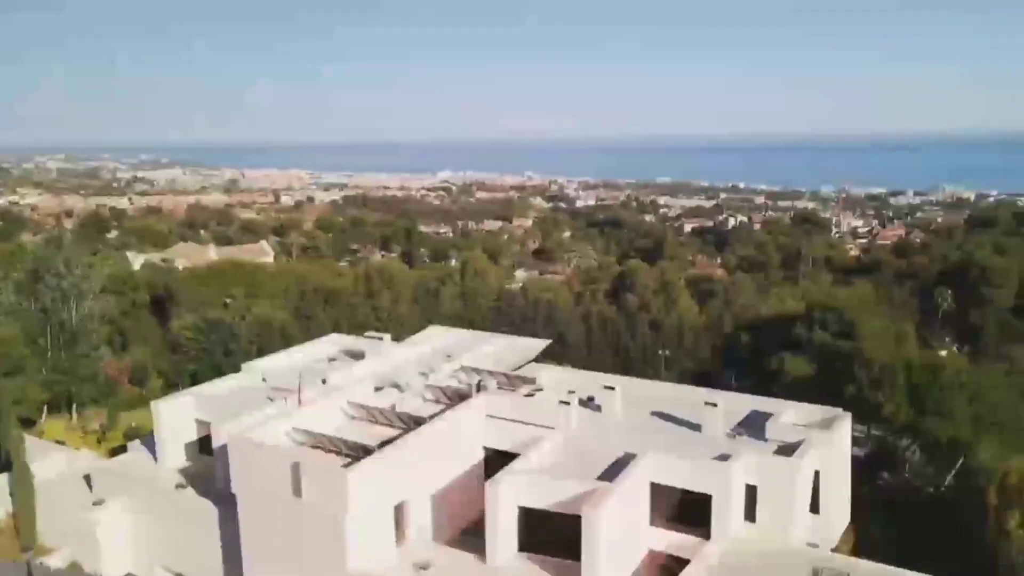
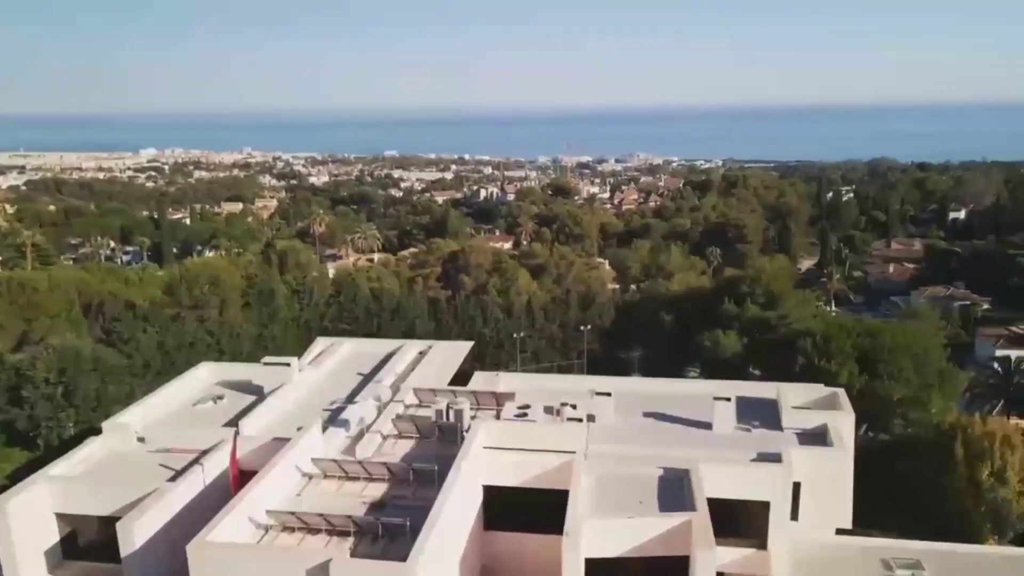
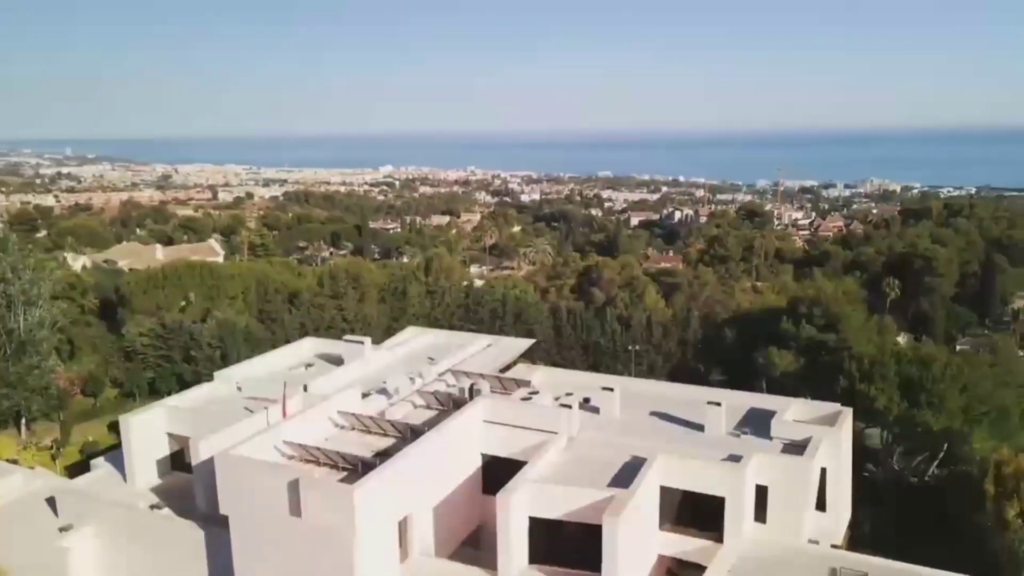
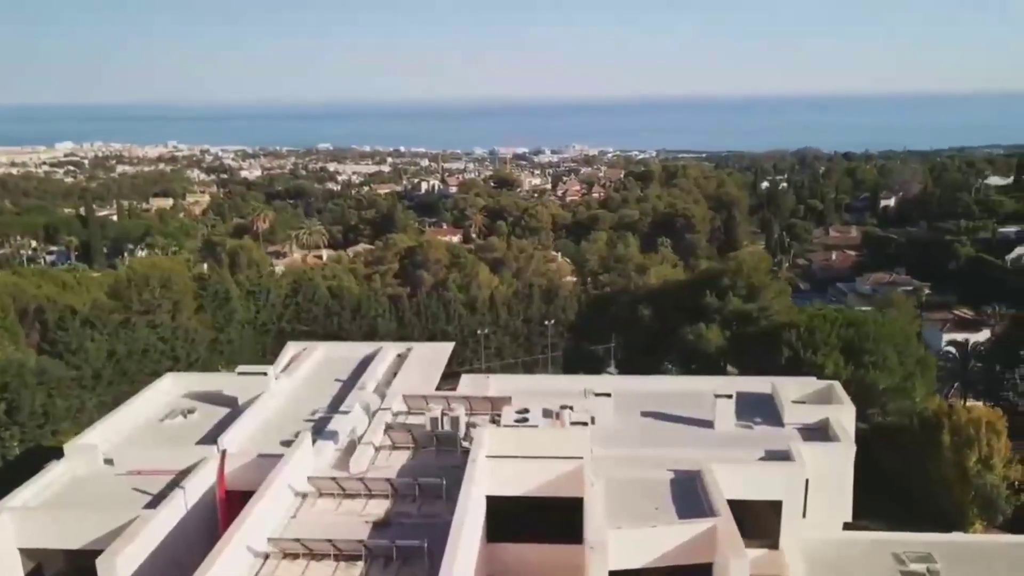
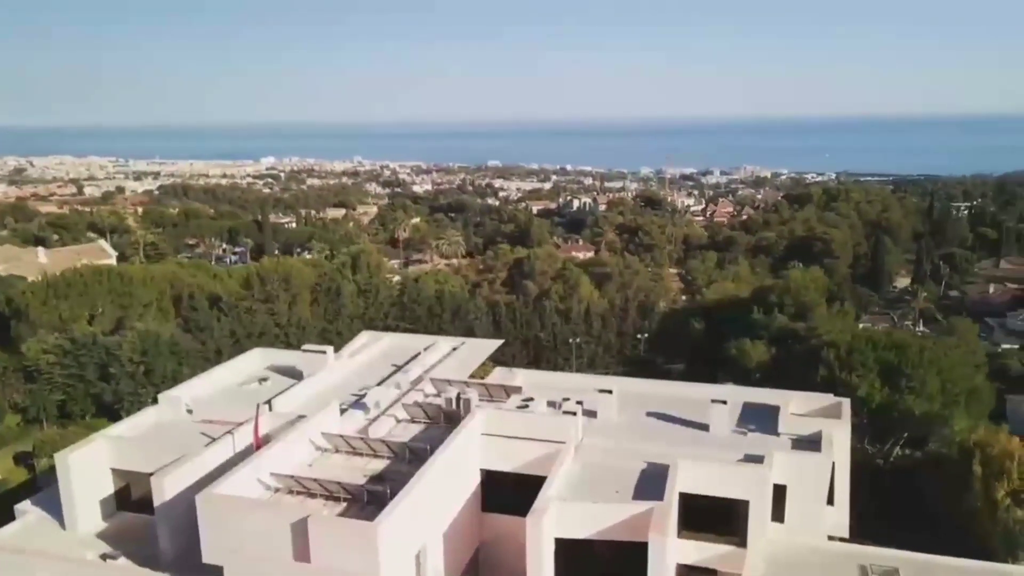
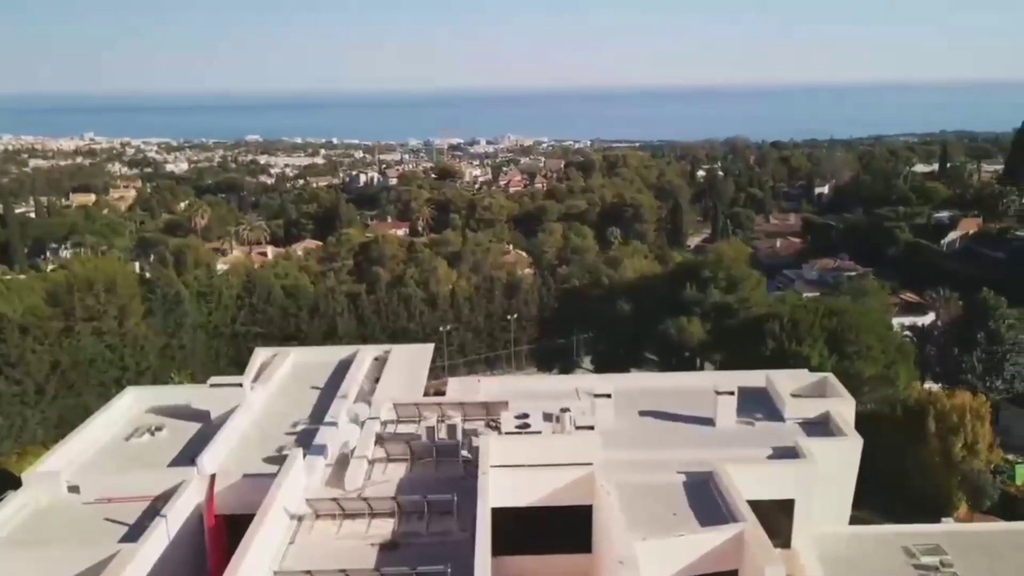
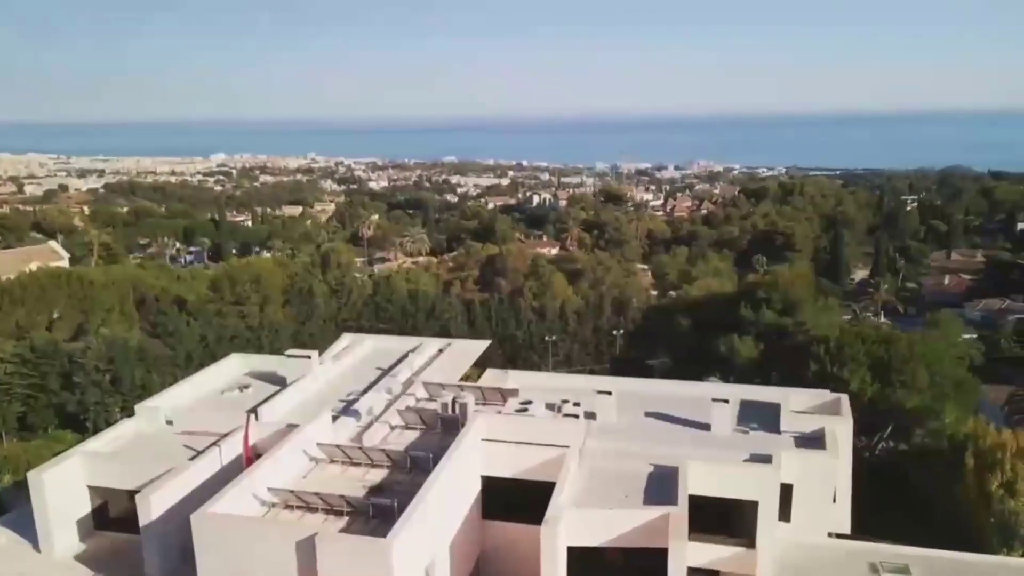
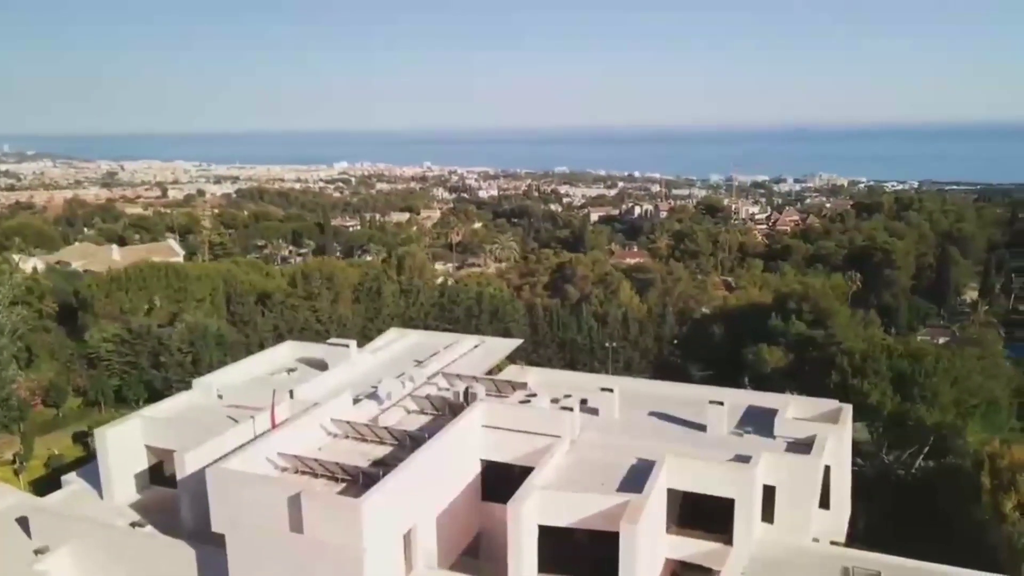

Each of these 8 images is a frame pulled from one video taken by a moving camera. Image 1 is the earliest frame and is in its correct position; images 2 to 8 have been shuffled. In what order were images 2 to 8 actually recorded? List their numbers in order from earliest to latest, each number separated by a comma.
3, 8, 5, 7, 2, 4, 6
